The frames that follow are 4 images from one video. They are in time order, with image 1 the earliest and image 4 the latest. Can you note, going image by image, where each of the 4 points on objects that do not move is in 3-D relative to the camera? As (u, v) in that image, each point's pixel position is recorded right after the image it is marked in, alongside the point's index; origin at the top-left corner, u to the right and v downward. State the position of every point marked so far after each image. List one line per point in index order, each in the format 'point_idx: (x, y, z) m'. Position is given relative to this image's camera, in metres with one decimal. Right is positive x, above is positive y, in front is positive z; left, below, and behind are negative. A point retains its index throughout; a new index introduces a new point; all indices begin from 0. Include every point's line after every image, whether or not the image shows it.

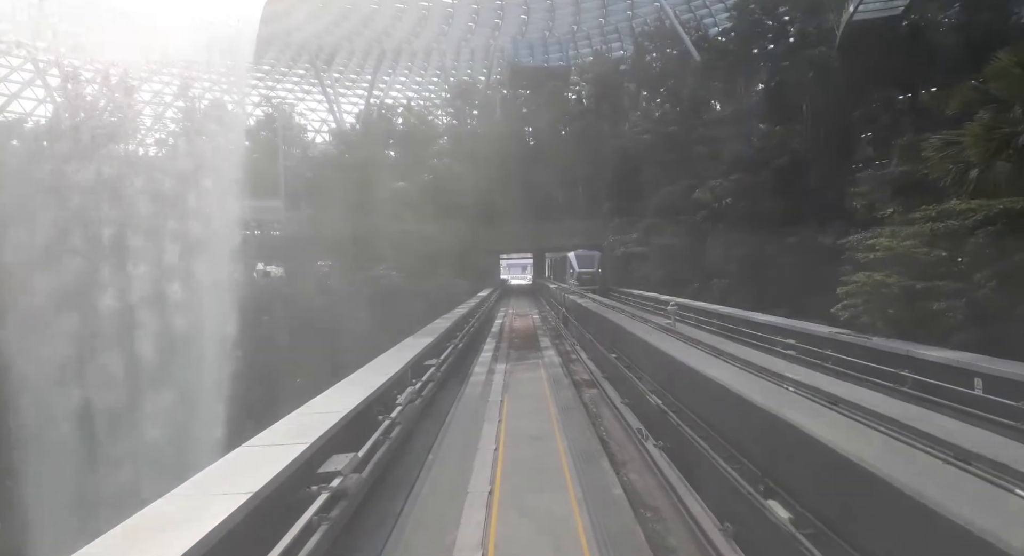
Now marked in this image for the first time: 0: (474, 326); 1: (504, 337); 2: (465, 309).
0: (-1.1, -1.3, +17.2) m
1: (-0.2, -1.9, +18.7) m
2: (-1.5, -0.8, +16.6) m
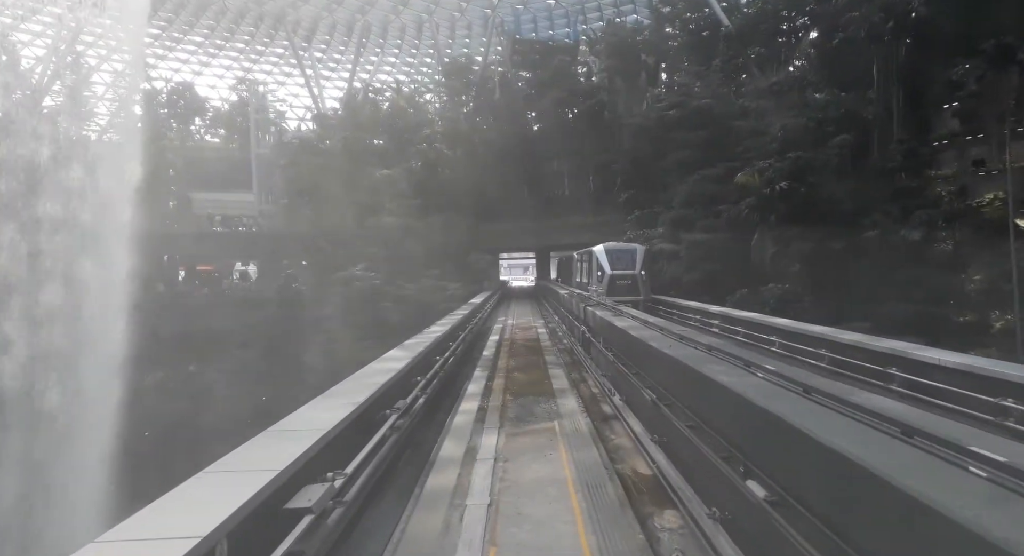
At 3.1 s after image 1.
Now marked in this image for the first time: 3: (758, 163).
0: (-1.1, -1.4, +13.2) m
1: (-0.2, -1.9, +14.6) m
2: (-1.5, -0.9, +12.6) m
3: (+9.3, +4.4, +18.2) m
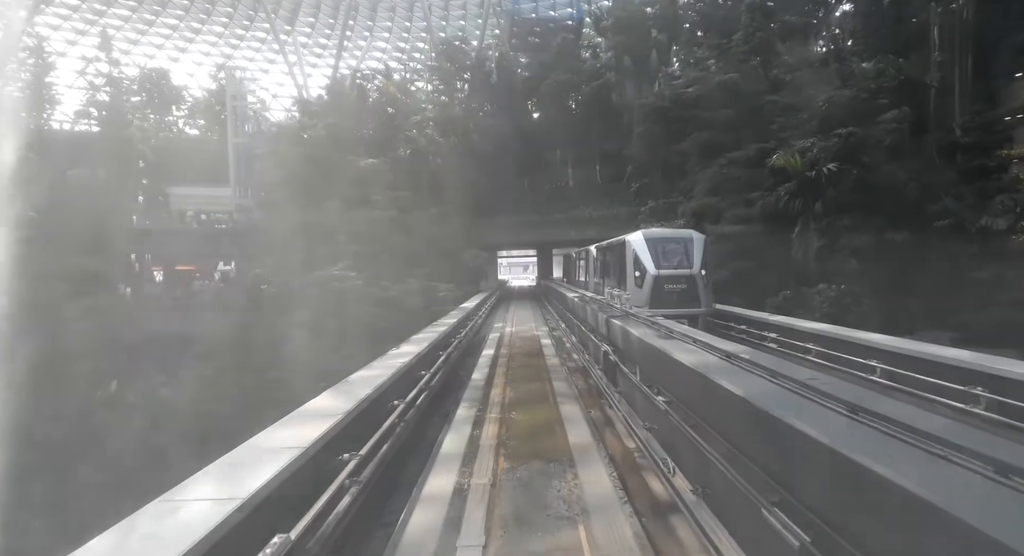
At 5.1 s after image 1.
0: (-1.1, -1.4, +10.7) m
1: (-0.2, -2.0, +12.1) m
2: (-1.5, -1.0, +10.1) m
3: (+9.3, +4.4, +15.7) m
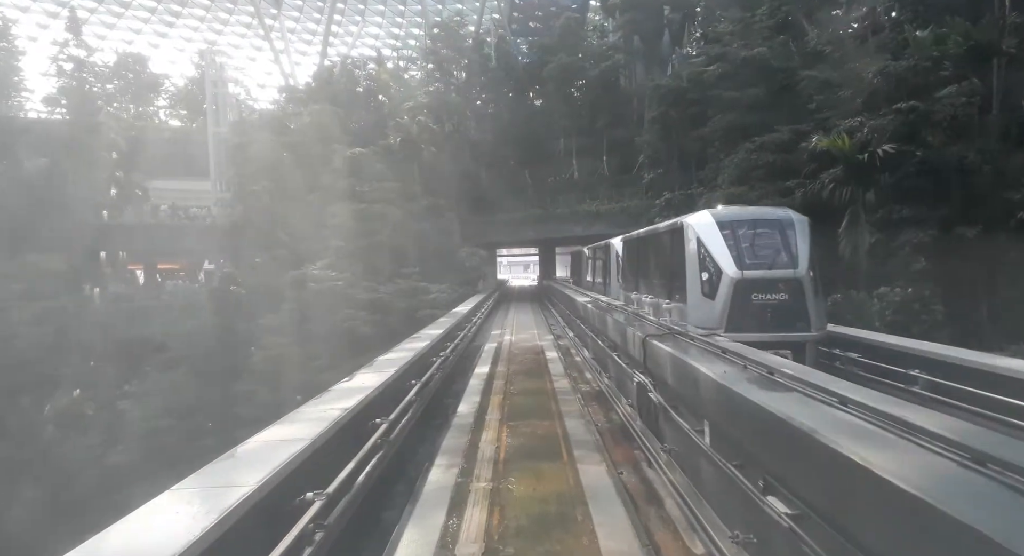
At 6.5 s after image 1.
0: (-1.1, -1.4, +8.6) m
1: (-0.3, -2.0, +10.1) m
2: (-1.5, -1.0, +8.0) m
3: (+9.2, +4.4, +13.6) m
